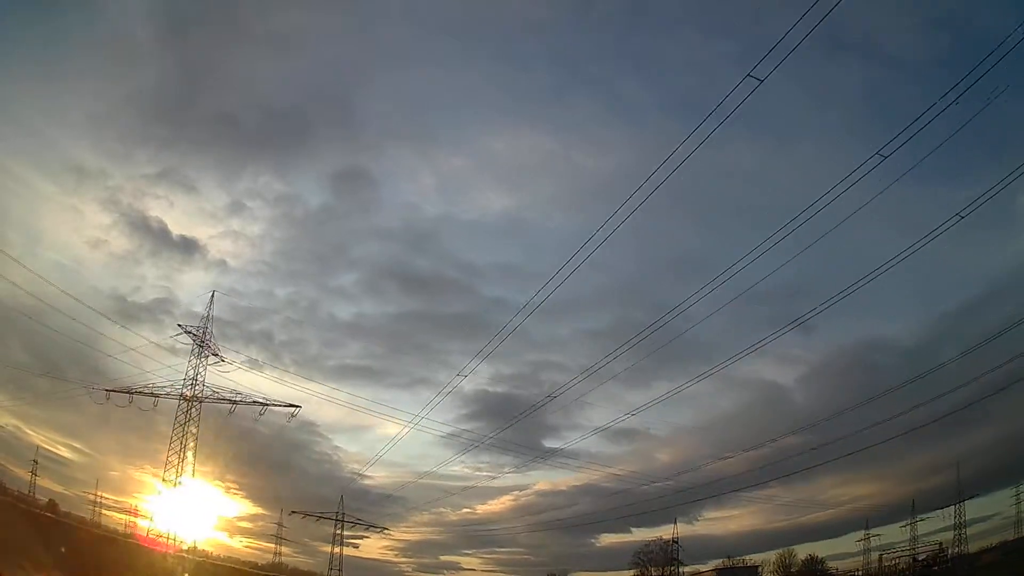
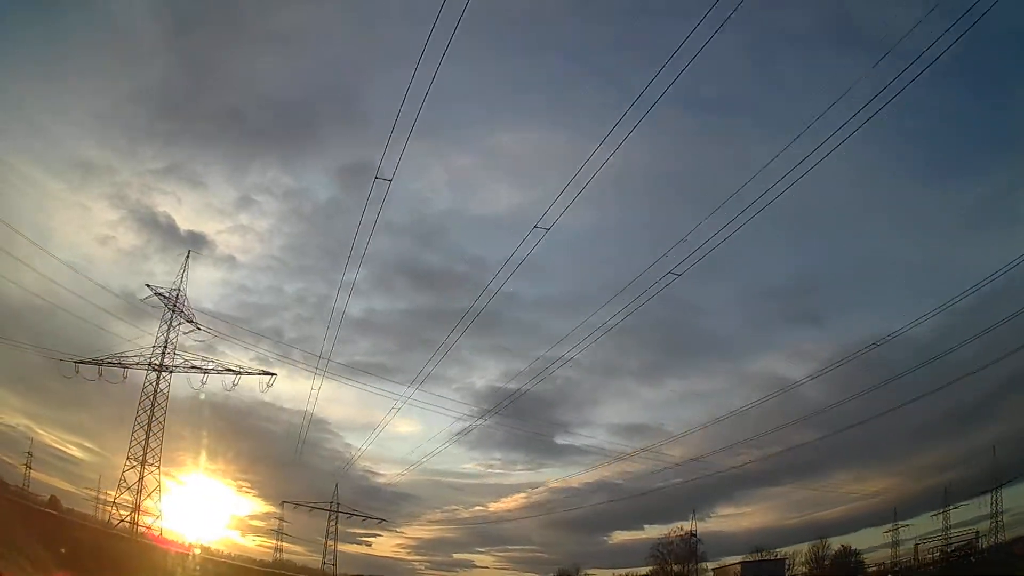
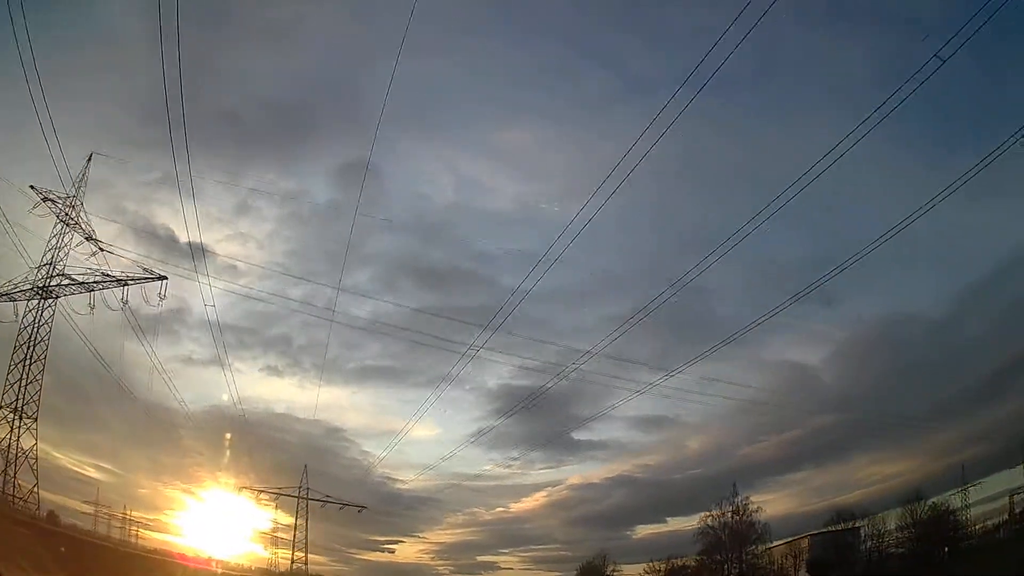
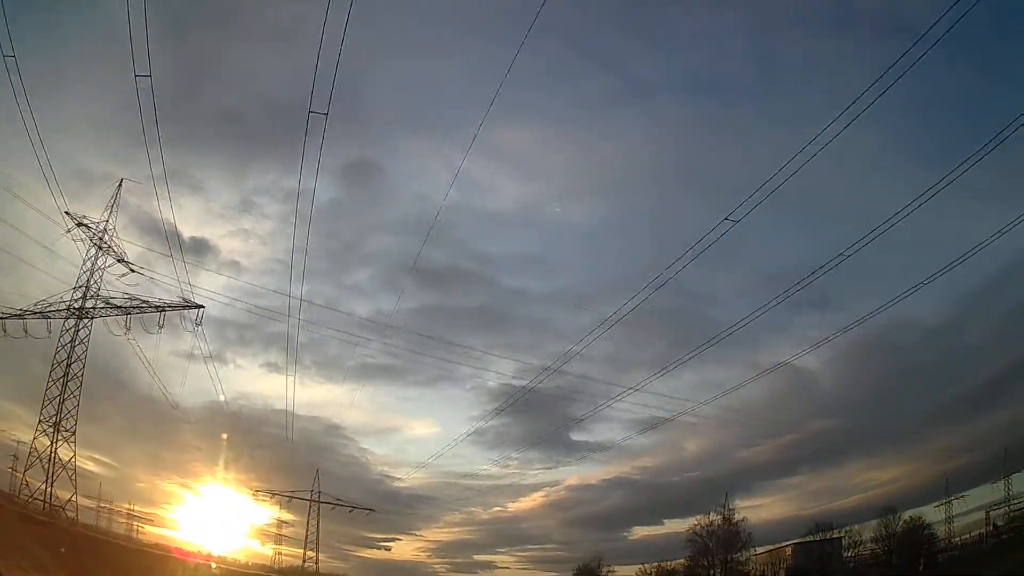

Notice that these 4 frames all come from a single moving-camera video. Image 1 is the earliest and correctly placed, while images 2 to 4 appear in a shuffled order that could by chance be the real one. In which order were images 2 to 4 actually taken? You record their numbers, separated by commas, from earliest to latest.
2, 4, 3
